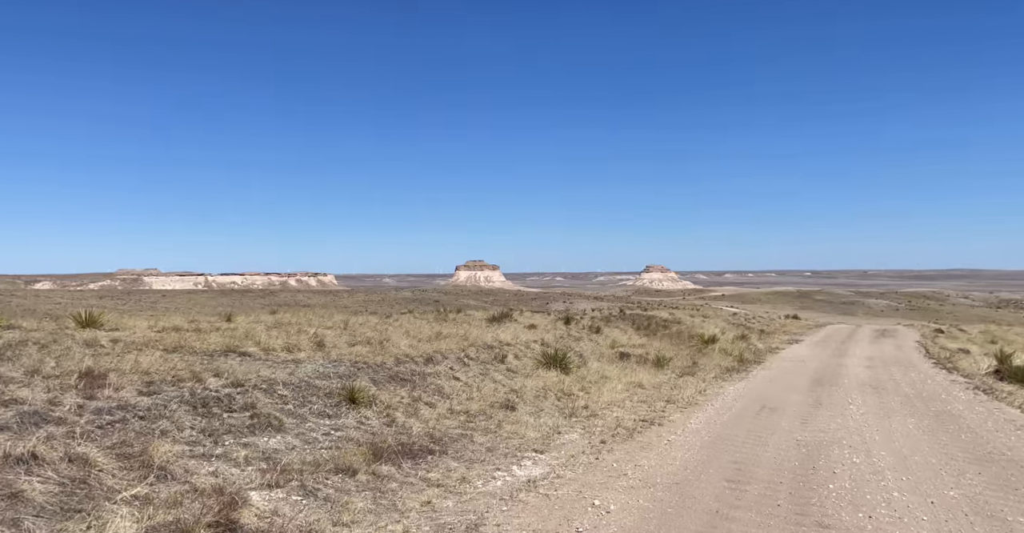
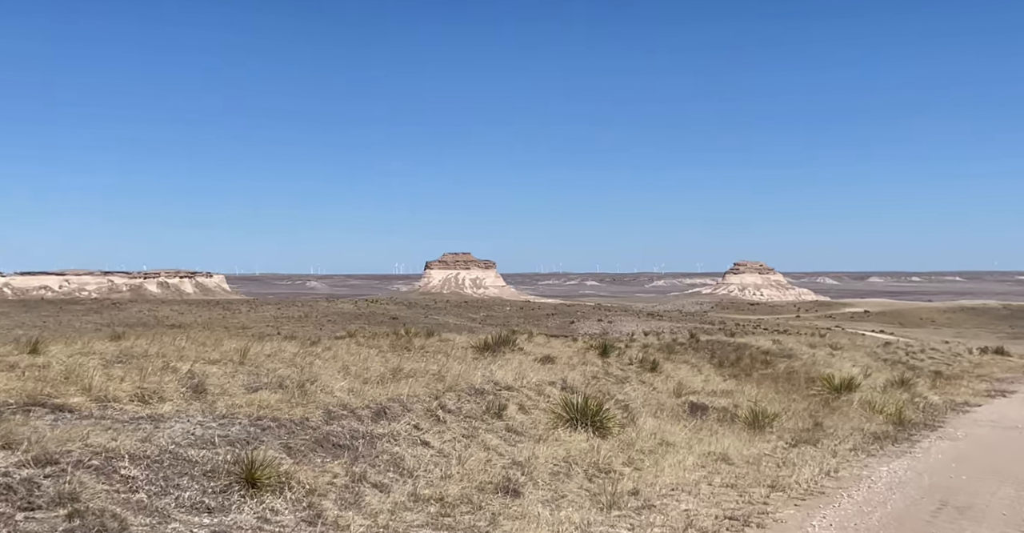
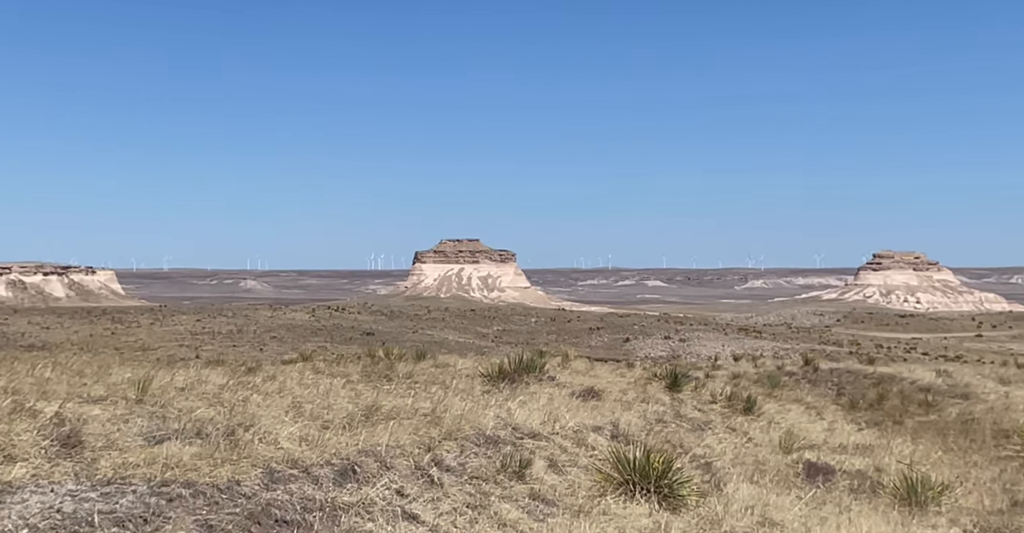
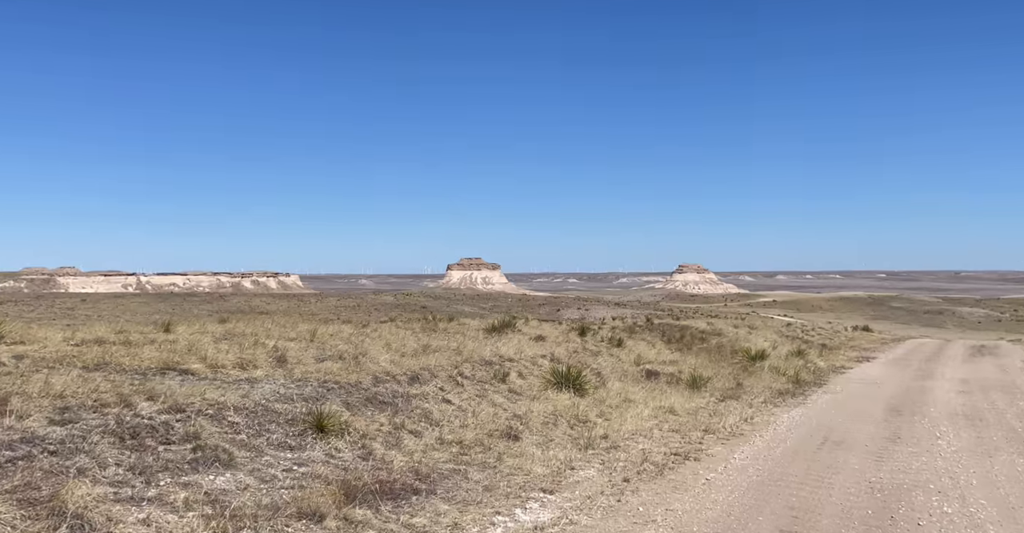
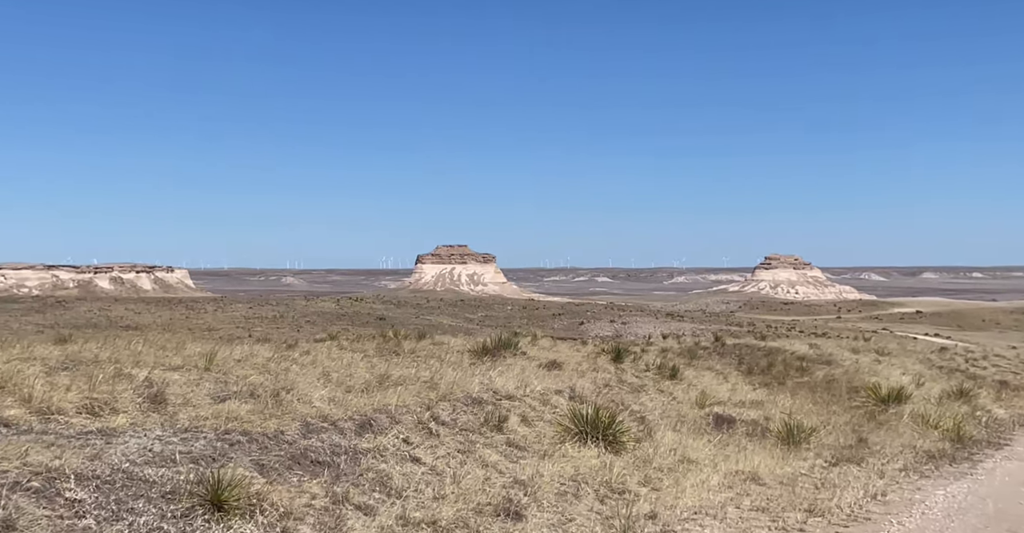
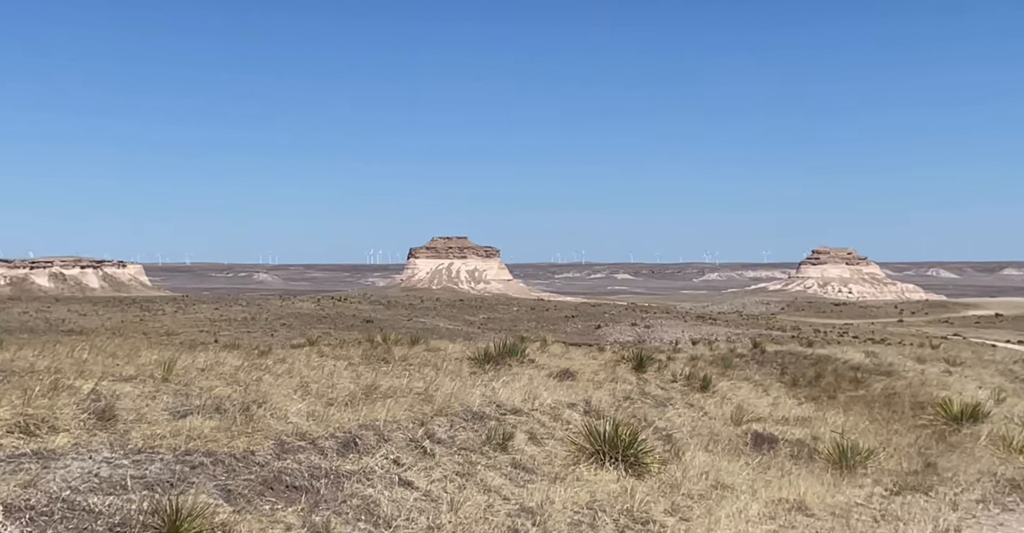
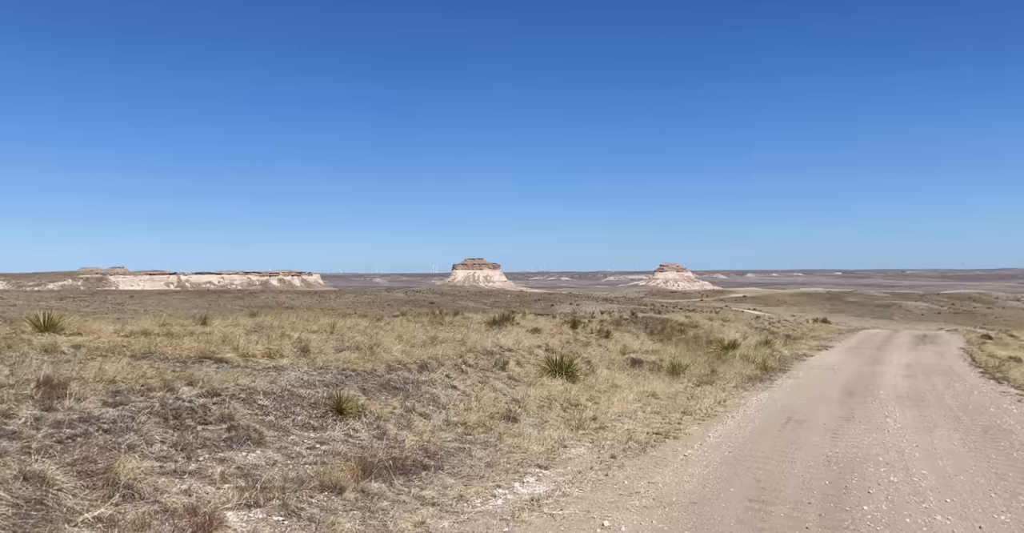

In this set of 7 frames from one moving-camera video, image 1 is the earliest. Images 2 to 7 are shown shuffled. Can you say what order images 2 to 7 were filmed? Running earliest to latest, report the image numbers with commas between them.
7, 4, 2, 5, 6, 3
